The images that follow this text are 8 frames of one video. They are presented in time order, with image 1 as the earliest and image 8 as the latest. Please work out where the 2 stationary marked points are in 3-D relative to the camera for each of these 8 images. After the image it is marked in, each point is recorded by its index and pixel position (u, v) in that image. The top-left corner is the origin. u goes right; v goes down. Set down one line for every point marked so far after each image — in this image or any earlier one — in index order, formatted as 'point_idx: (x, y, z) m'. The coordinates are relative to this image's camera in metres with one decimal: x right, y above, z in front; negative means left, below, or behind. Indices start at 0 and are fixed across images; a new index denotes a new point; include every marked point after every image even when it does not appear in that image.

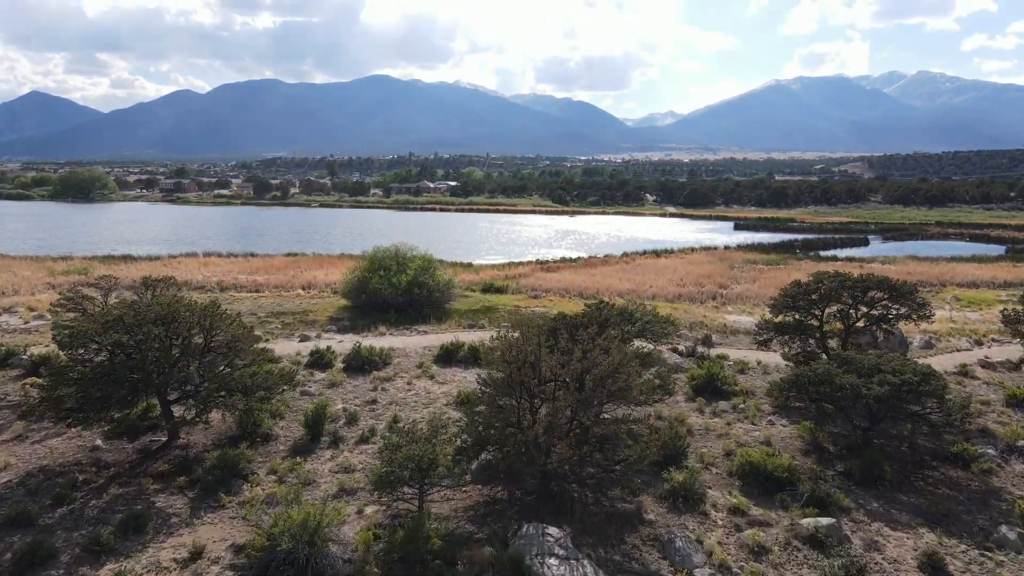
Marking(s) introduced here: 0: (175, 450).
0: (-5.9, -2.8, +12.9) m
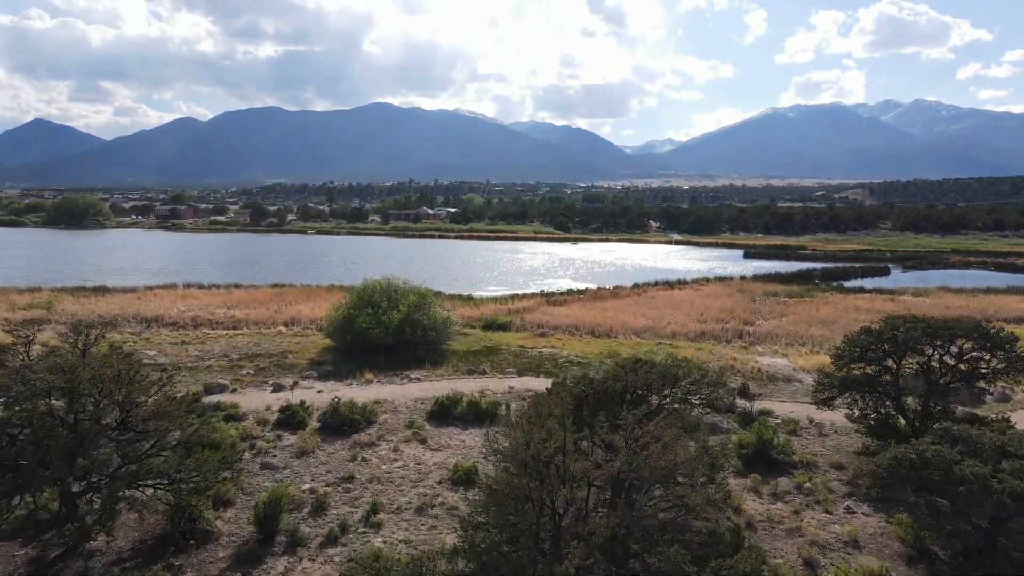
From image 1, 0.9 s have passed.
0: (-5.7, -3.6, +9.7) m
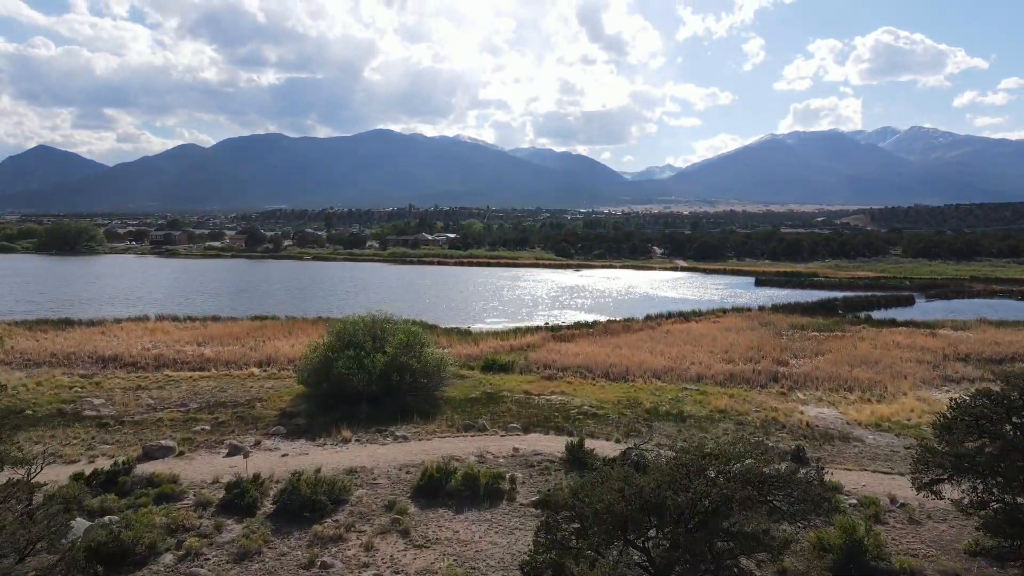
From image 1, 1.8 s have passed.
0: (-5.6, -4.2, +6.1) m
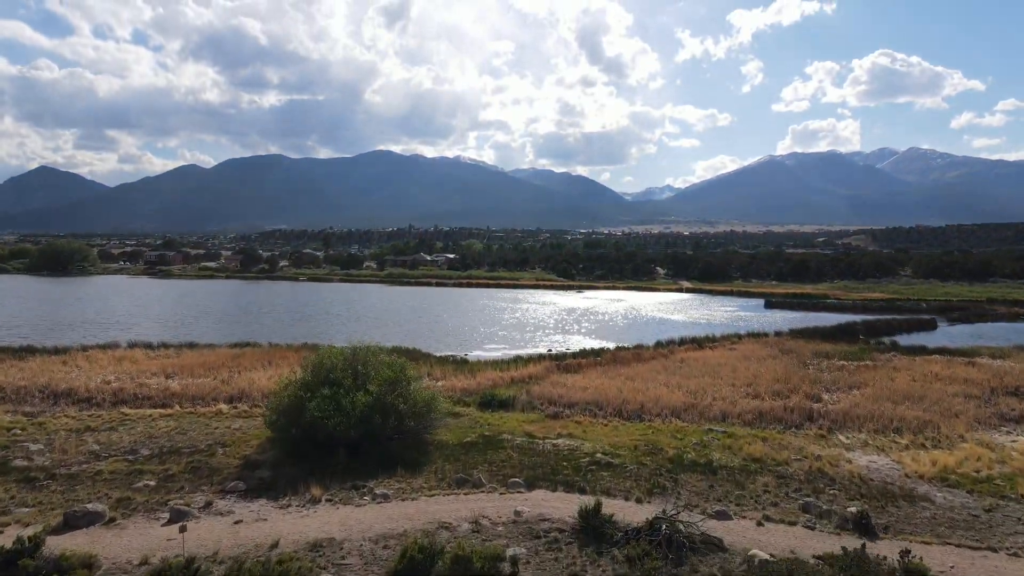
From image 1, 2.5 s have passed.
0: (-5.6, -4.5, +3.2) m
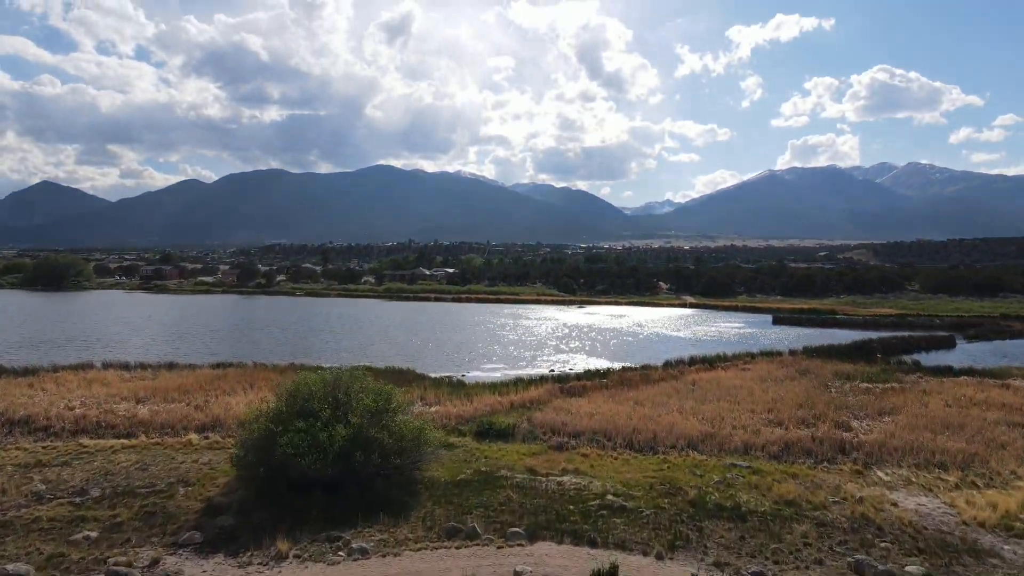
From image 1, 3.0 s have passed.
0: (-5.6, -4.6, +1.0) m
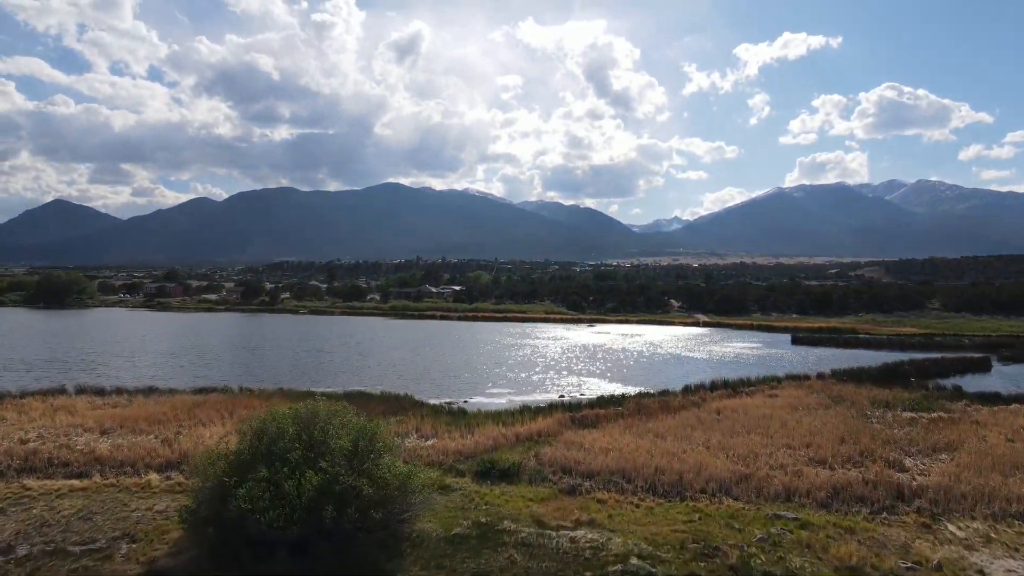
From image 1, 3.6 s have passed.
0: (-5.7, -4.6, -1.6) m
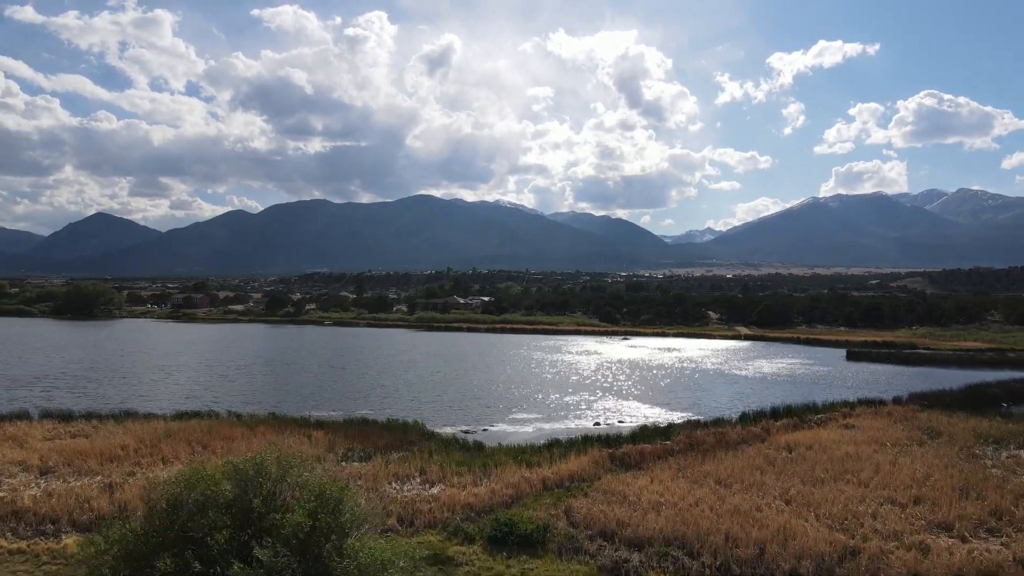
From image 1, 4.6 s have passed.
0: (-6.1, -4.5, -5.9) m
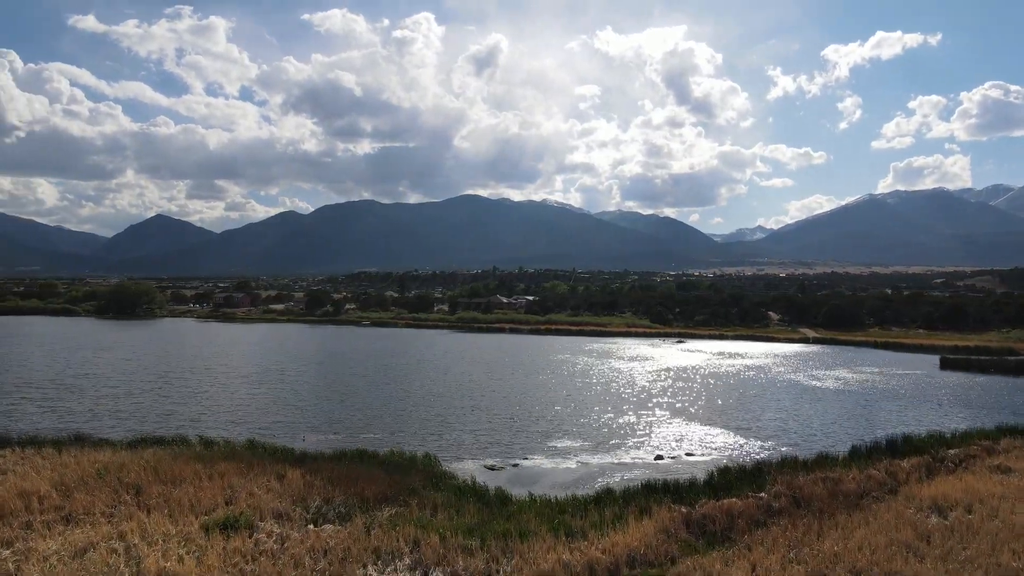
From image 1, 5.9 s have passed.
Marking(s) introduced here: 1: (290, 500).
0: (-7.1, -4.4, -11.5) m
1: (-4.9, -4.7, +16.2) m
